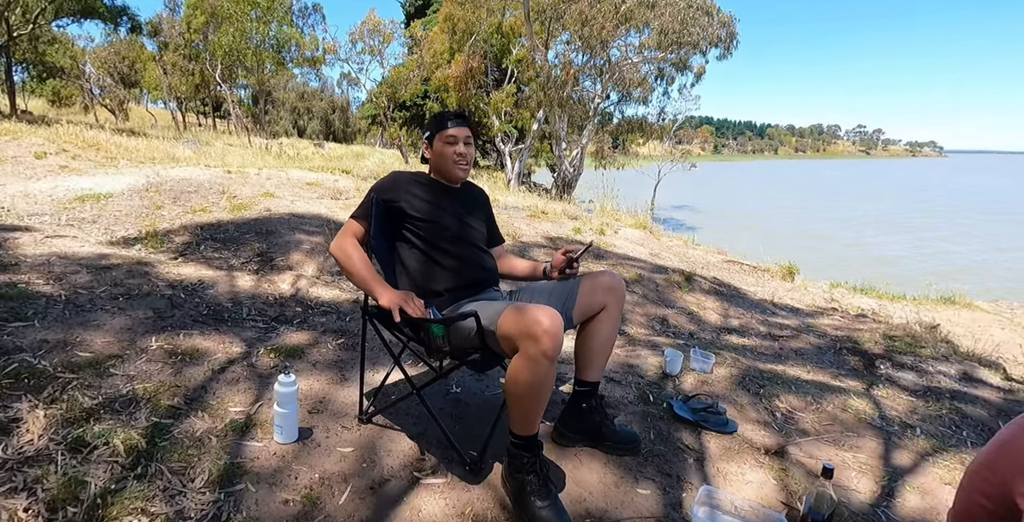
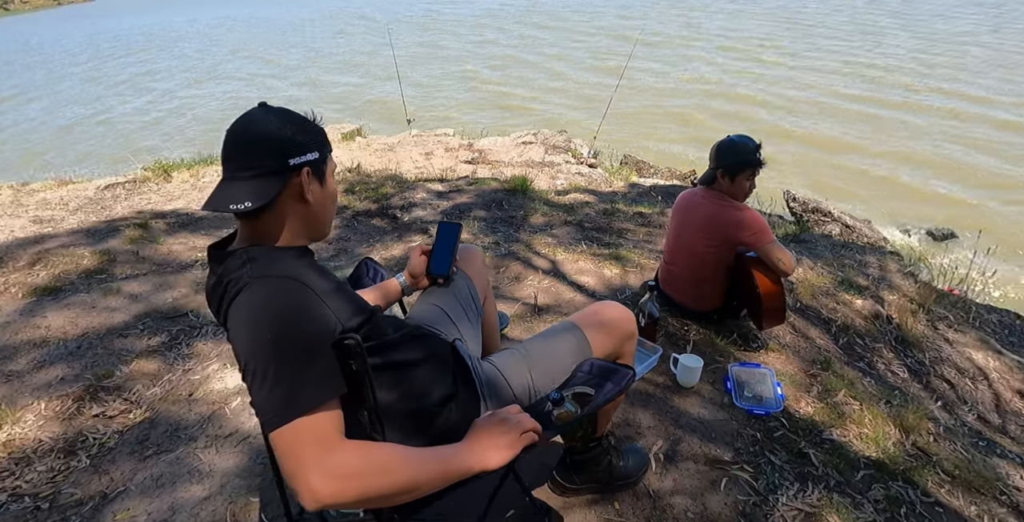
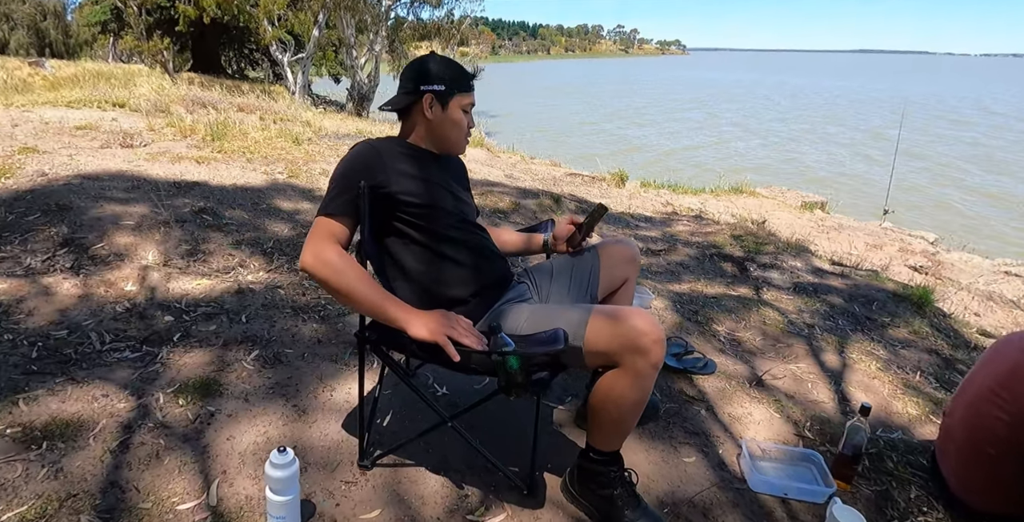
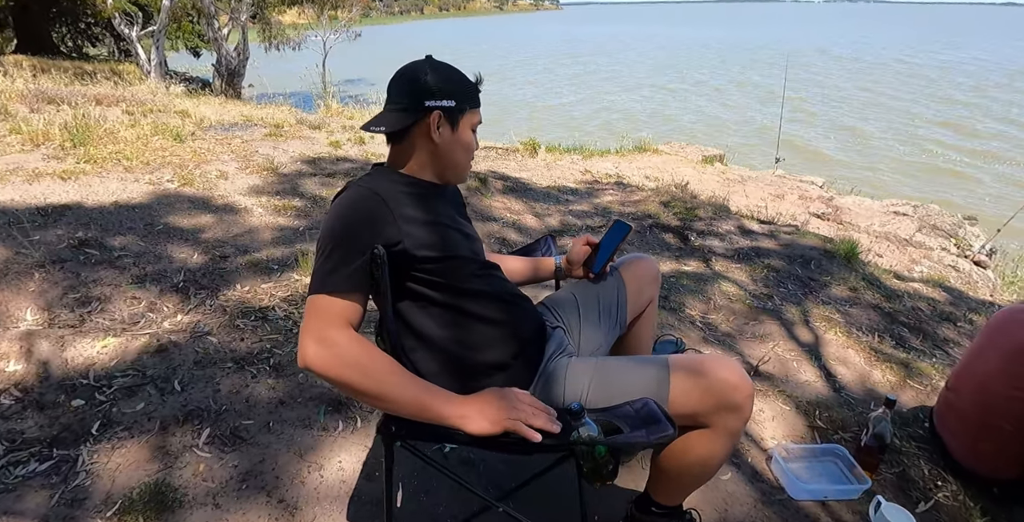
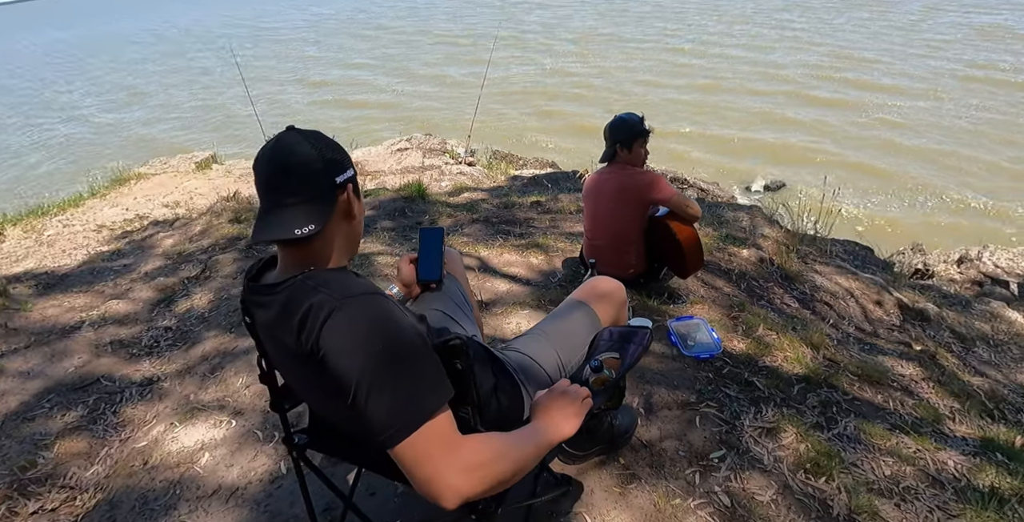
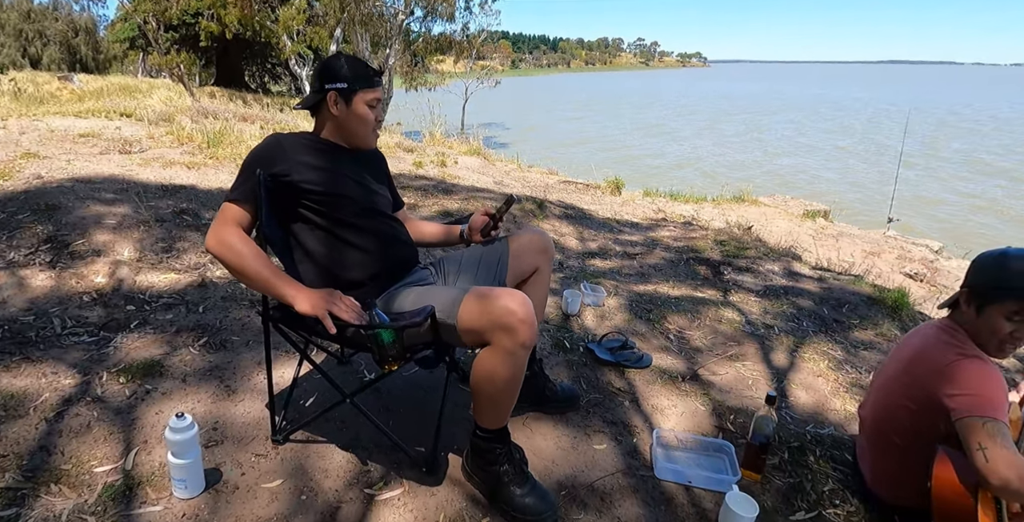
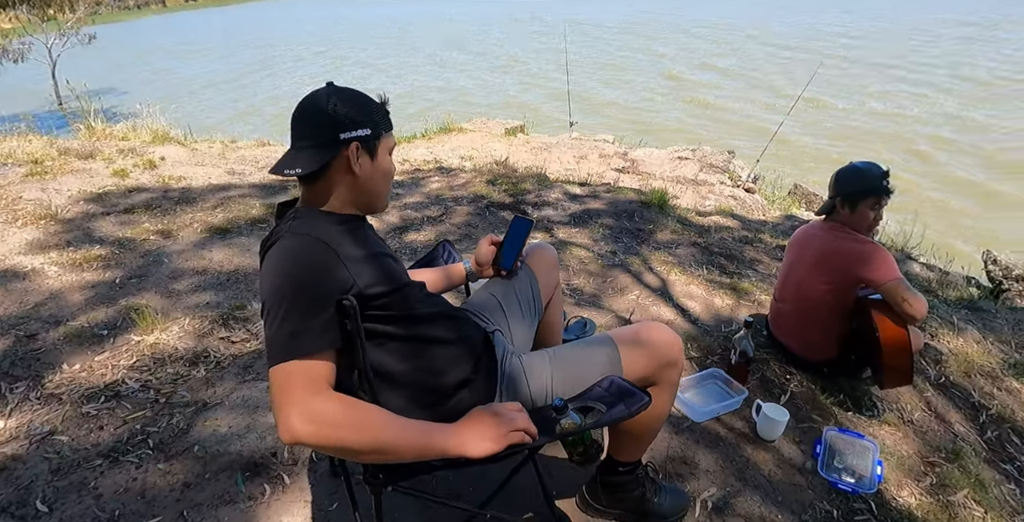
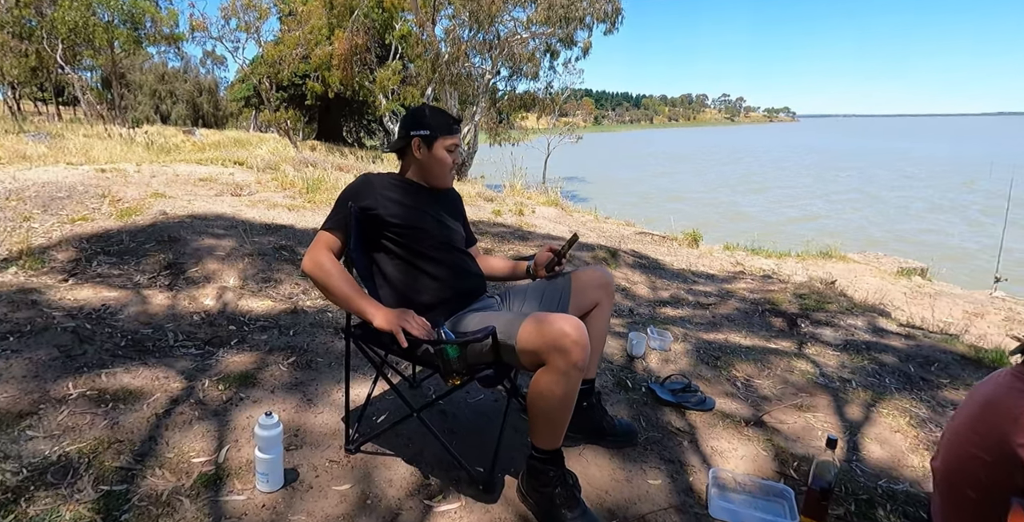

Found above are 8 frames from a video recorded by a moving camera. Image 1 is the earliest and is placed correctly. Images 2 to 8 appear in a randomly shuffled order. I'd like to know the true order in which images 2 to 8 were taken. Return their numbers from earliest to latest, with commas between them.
8, 6, 3, 4, 7, 2, 5
